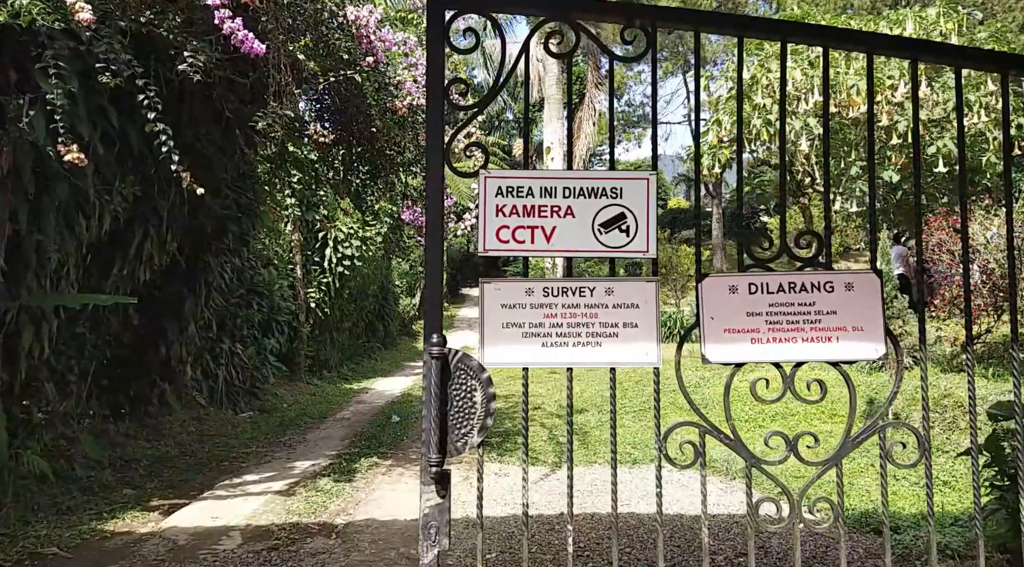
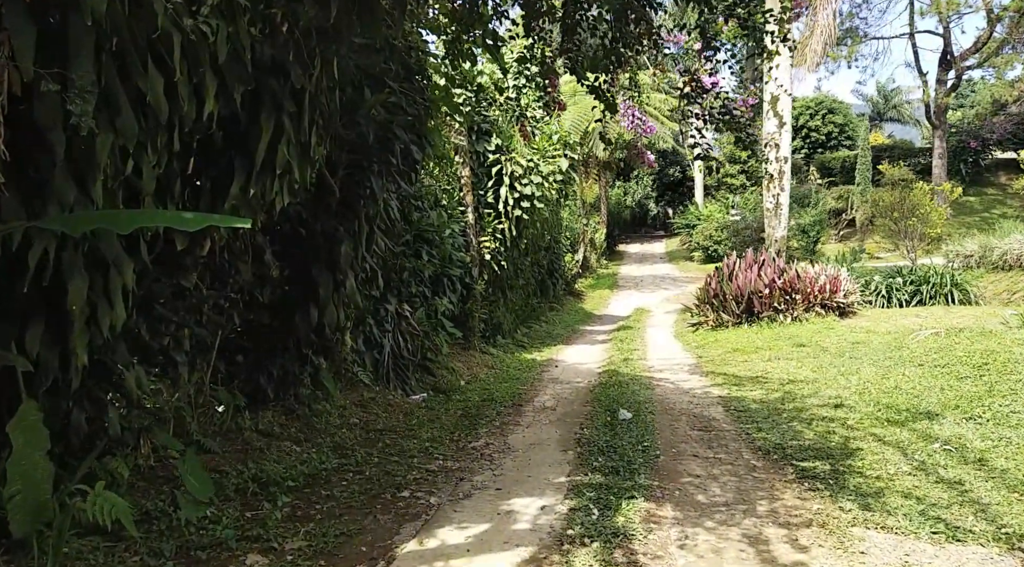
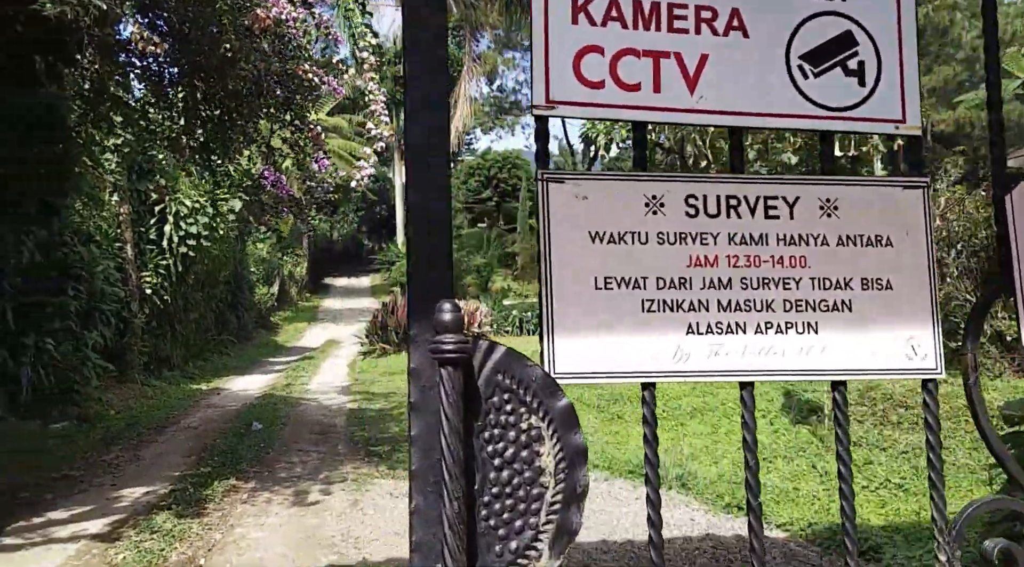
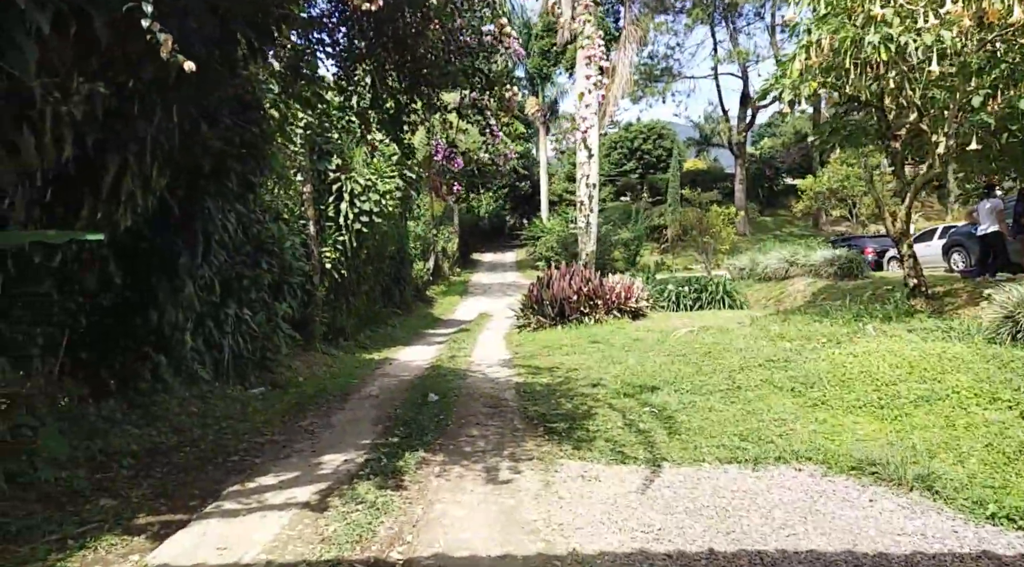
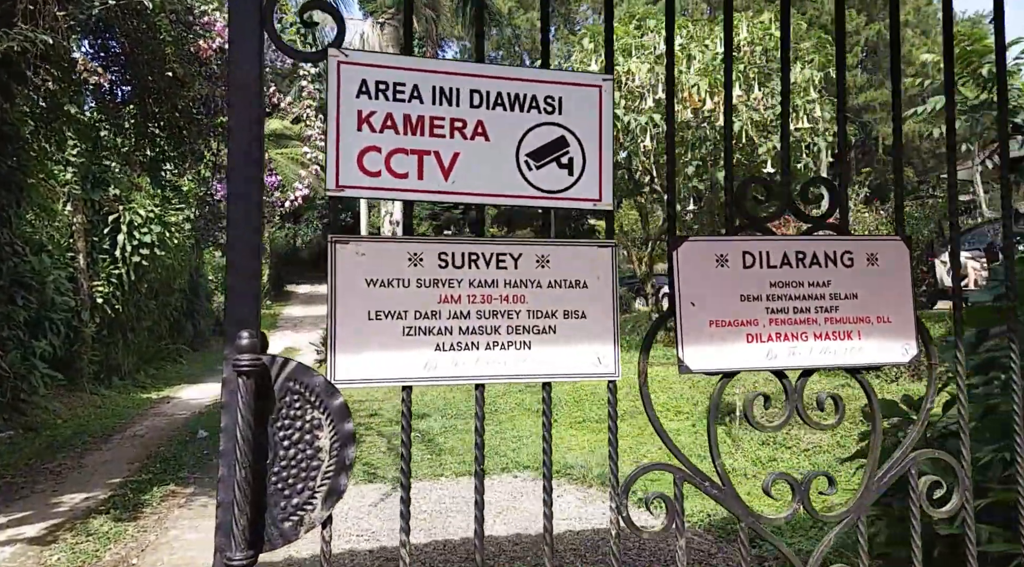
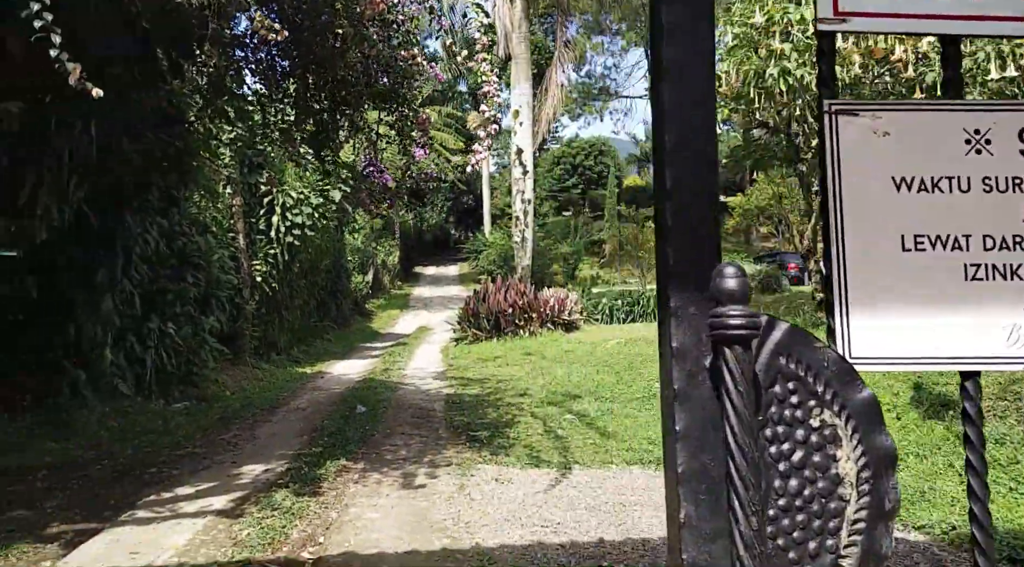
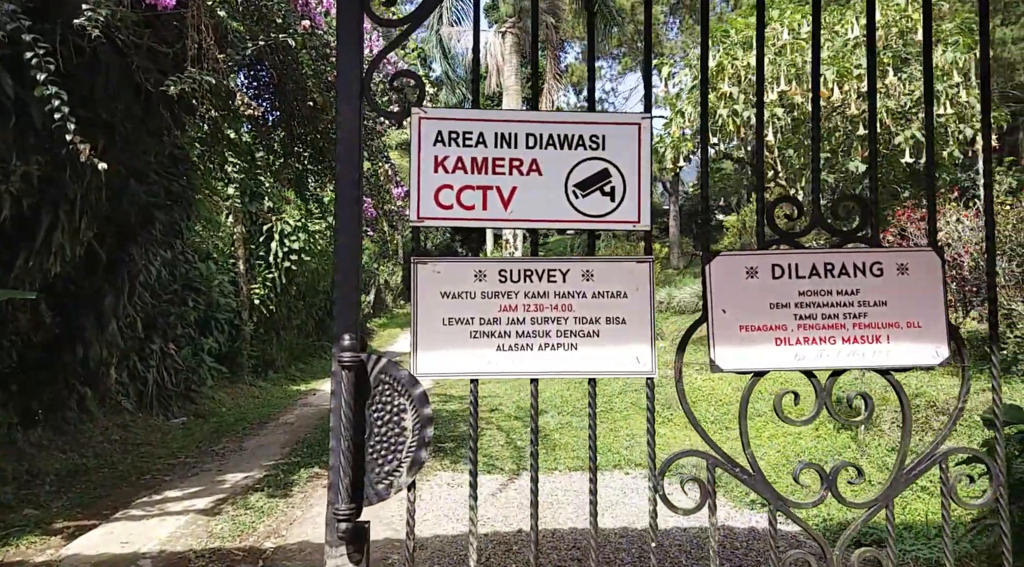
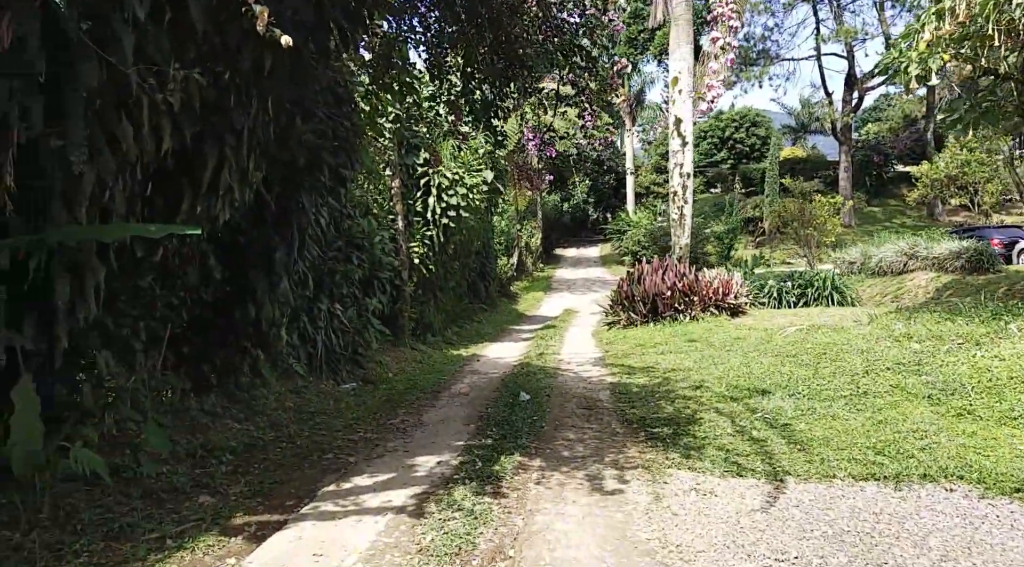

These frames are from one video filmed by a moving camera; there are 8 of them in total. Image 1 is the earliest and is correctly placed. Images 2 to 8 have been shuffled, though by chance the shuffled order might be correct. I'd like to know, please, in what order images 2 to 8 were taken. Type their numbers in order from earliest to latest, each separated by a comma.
7, 5, 3, 6, 4, 8, 2
